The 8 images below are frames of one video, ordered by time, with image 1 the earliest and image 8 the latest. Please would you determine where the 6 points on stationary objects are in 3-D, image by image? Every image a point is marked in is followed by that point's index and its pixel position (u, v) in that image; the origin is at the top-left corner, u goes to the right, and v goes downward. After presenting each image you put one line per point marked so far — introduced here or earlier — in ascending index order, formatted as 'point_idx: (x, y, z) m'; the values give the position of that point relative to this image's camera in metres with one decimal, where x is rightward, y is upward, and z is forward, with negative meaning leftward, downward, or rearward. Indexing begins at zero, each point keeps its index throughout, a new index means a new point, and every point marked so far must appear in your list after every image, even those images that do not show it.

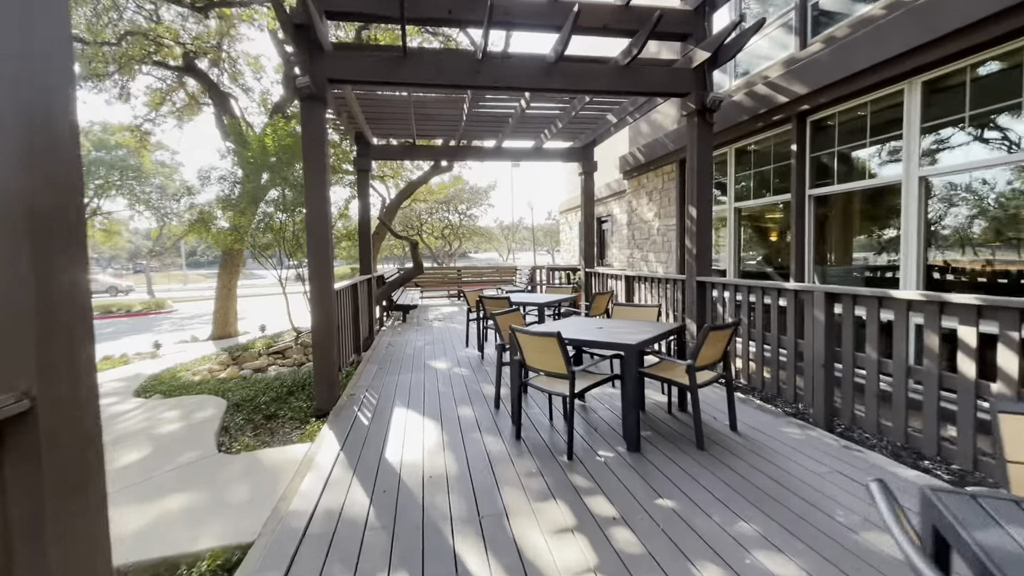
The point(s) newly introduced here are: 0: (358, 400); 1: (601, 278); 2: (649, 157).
0: (-1.3, -0.9, +4.0) m
1: (+1.3, +0.1, +6.9) m
2: (+1.8, +1.7, +6.5) m
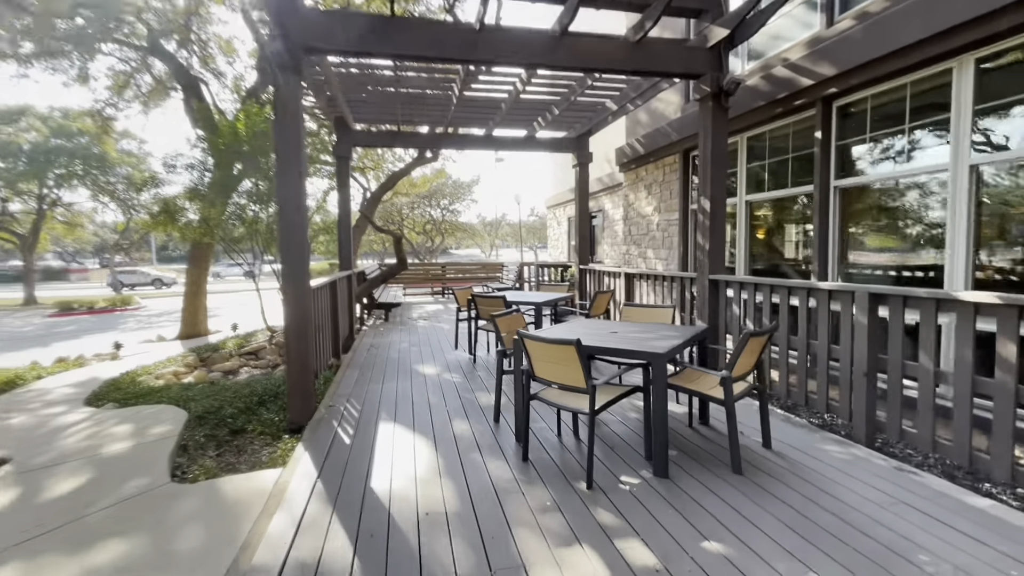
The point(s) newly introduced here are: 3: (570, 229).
0: (-1.3, -0.9, +3.5) m
1: (+1.2, +0.2, +6.6) m
2: (+1.7, +1.8, +6.1) m
3: (+1.4, +1.4, +11.7) m
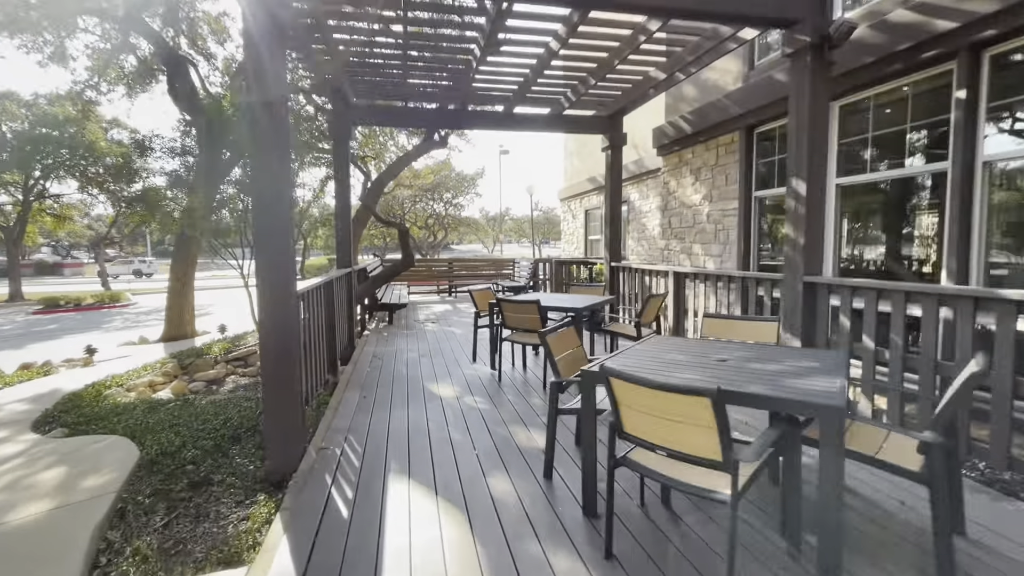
0: (-1.0, -0.9, +2.7) m
1: (+1.4, +0.2, +5.7) m
2: (+2.0, +1.7, +5.2) m
3: (+1.7, +1.4, +10.9) m
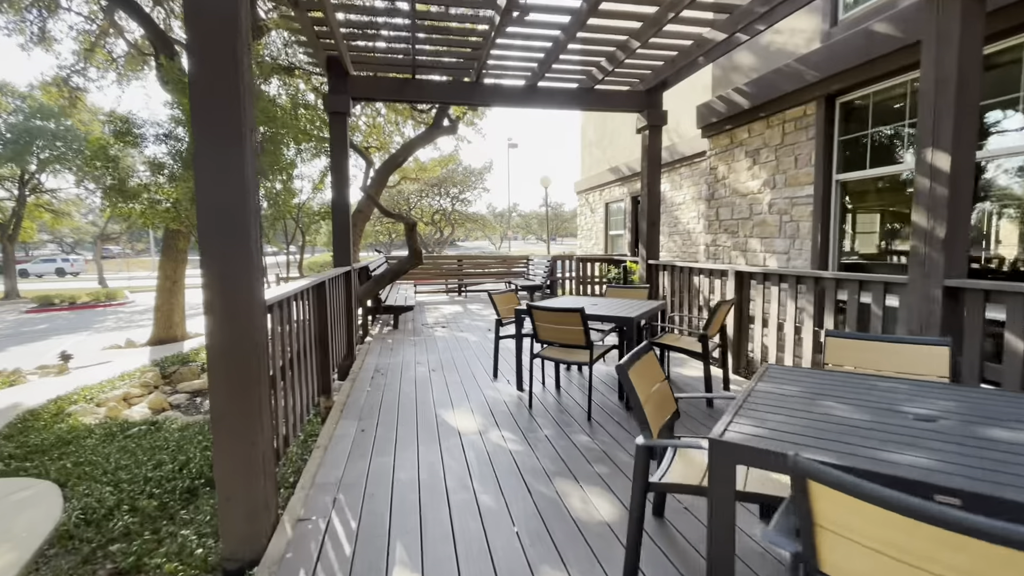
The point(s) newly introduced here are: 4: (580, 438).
0: (-0.8, -1.0, +1.9) m
1: (+1.7, +0.1, +4.9) m
2: (+2.3, +1.7, +4.4) m
3: (+2.0, +1.5, +10.0) m
4: (+0.4, -0.8, +2.7) m
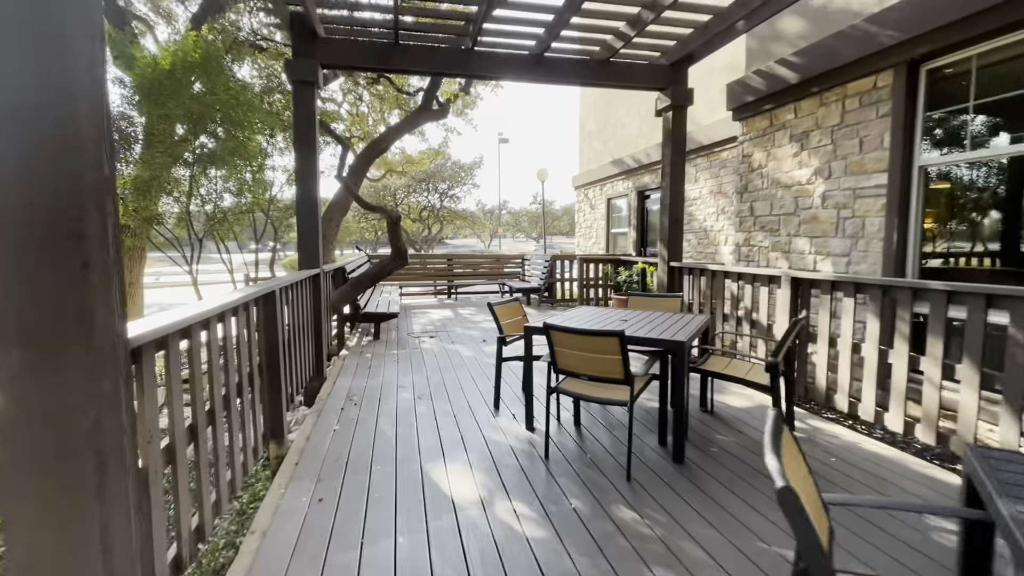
0: (-0.7, -1.0, +1.1) m
1: (+1.7, +0.1, +4.2) m
2: (+2.3, +1.7, +3.7) m
3: (+1.9, +1.4, +9.3) m
4: (+0.4, -0.9, +2.0) m
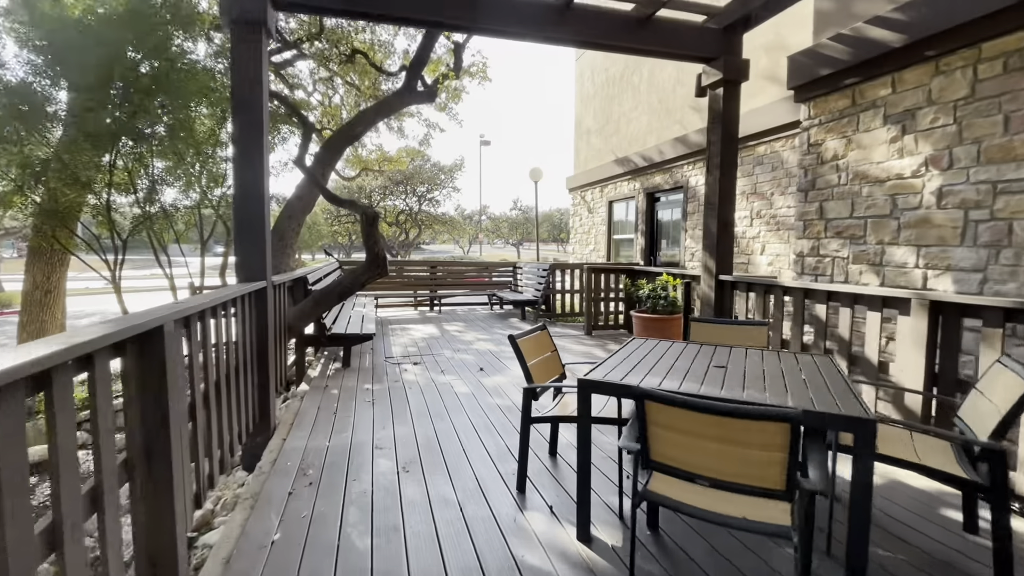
0: (-0.4, -1.1, +0.1) m
1: (+1.8, -0.1, +3.3) m
2: (+2.4, +1.5, +2.8) m
3: (+1.7, +1.2, +8.4) m
4: (+0.7, -1.0, +1.0) m
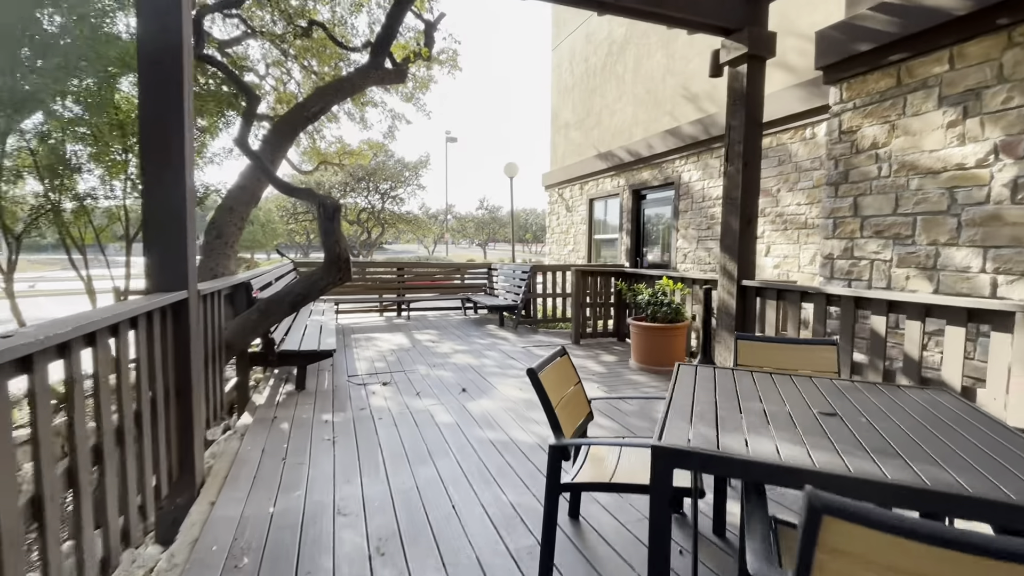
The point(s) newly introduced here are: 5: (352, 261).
0: (-0.2, -1.2, -0.6) m
1: (+1.8, -0.1, +2.8) m
2: (+2.4, +1.5, +2.4) m
3: (+1.3, +1.1, +7.9) m
4: (+0.8, -1.1, +0.4) m
5: (-1.2, +0.2, +3.8) m
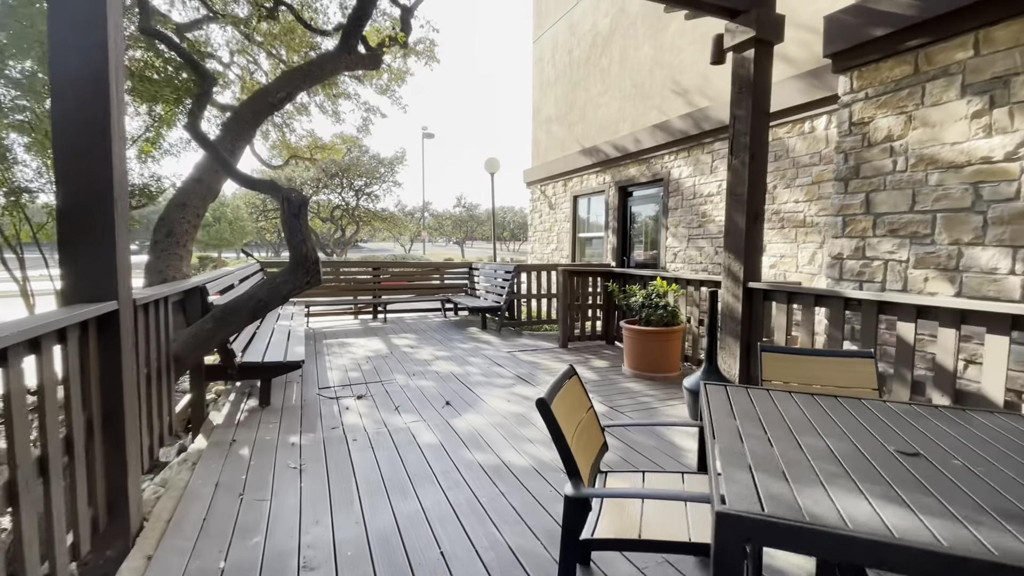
0: (-0.1, -1.2, -0.9) m
1: (+1.7, -0.1, +2.6) m
2: (+2.4, +1.5, +2.2) m
3: (+1.0, +1.1, +7.7) m
4: (+0.9, -1.1, +0.2) m
5: (-1.3, +0.2, +3.4) m
